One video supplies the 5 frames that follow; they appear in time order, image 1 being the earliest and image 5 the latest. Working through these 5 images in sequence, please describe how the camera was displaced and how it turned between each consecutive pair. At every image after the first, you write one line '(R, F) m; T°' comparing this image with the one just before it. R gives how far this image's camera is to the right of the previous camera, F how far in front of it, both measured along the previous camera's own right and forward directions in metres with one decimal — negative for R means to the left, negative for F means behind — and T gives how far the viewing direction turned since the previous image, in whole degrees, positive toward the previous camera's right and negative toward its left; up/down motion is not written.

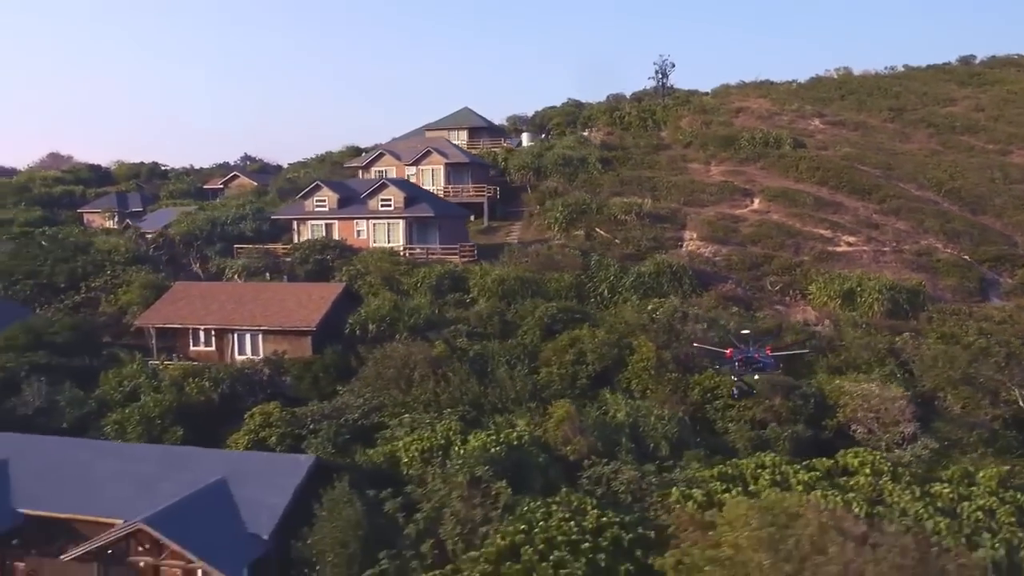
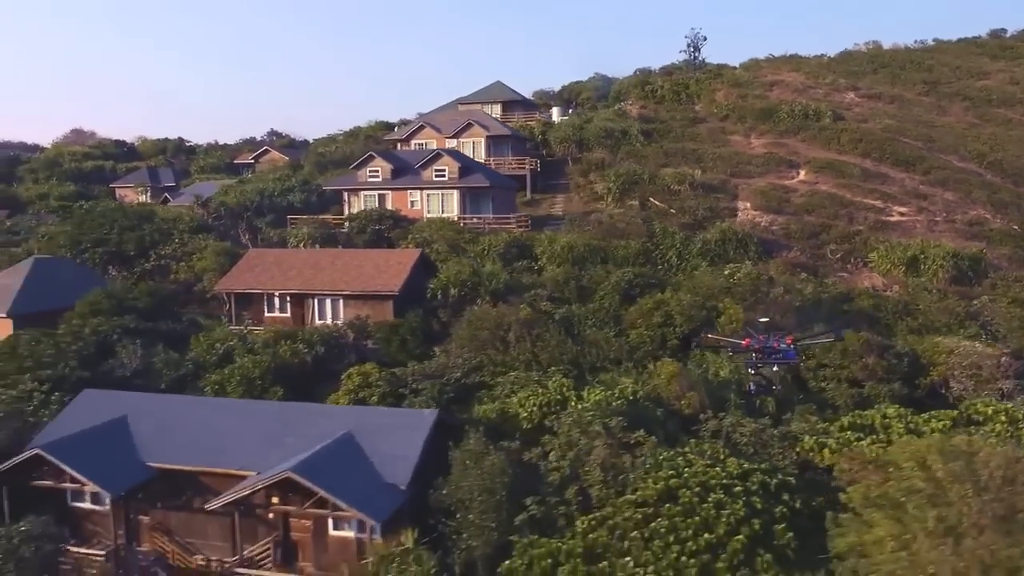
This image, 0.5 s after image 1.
(-2.6, -0.2) m; 0°
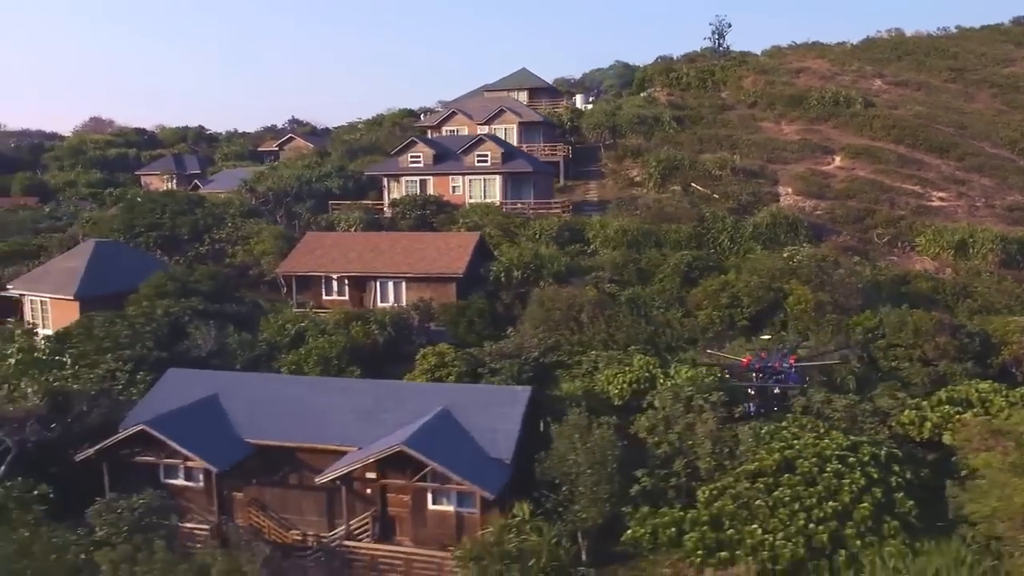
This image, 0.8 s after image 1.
(-2.0, -0.2) m; 0°
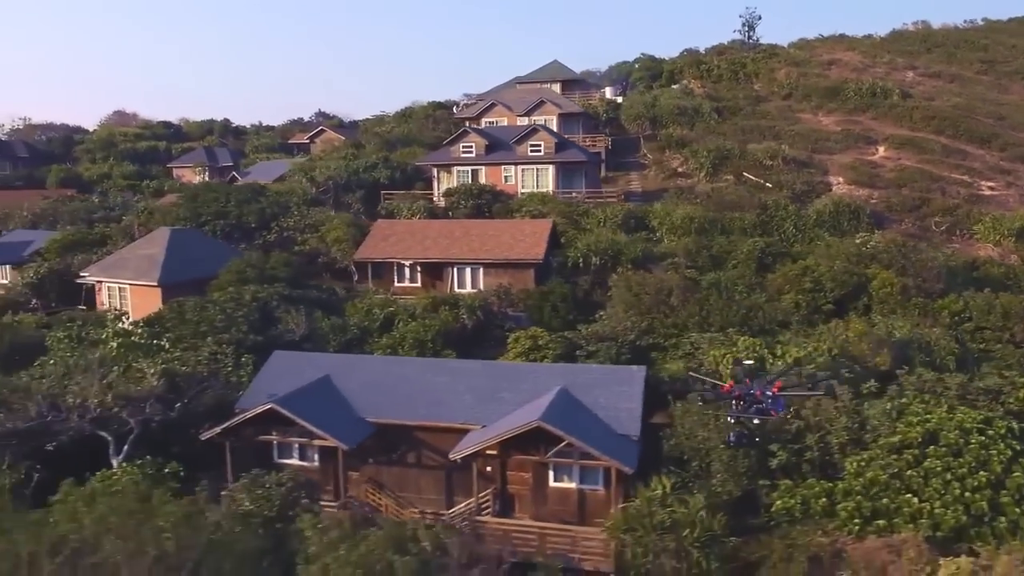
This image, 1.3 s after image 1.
(-2.6, -0.2) m; 0°
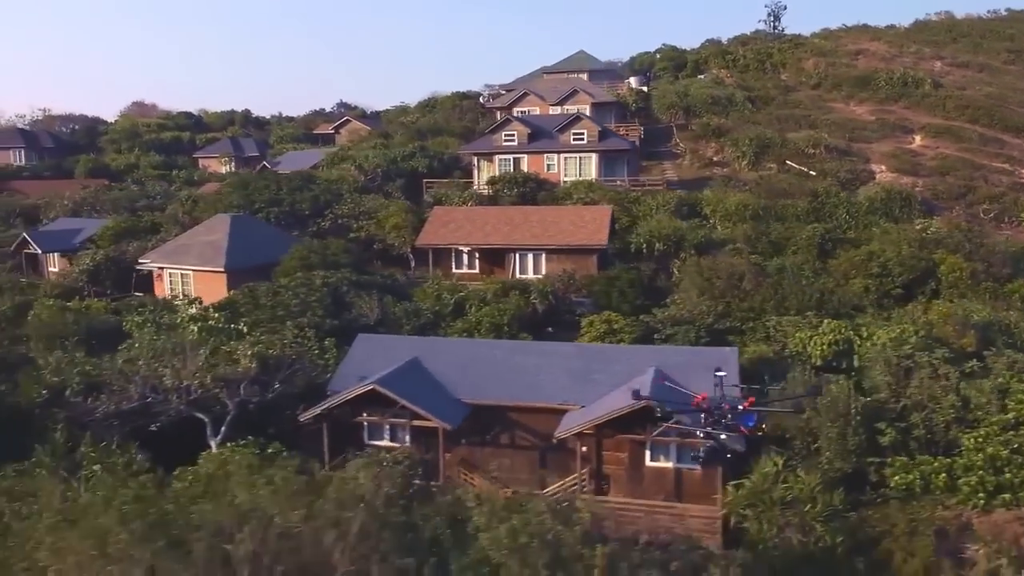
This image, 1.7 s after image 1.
(-2.1, -0.1) m; 0°
